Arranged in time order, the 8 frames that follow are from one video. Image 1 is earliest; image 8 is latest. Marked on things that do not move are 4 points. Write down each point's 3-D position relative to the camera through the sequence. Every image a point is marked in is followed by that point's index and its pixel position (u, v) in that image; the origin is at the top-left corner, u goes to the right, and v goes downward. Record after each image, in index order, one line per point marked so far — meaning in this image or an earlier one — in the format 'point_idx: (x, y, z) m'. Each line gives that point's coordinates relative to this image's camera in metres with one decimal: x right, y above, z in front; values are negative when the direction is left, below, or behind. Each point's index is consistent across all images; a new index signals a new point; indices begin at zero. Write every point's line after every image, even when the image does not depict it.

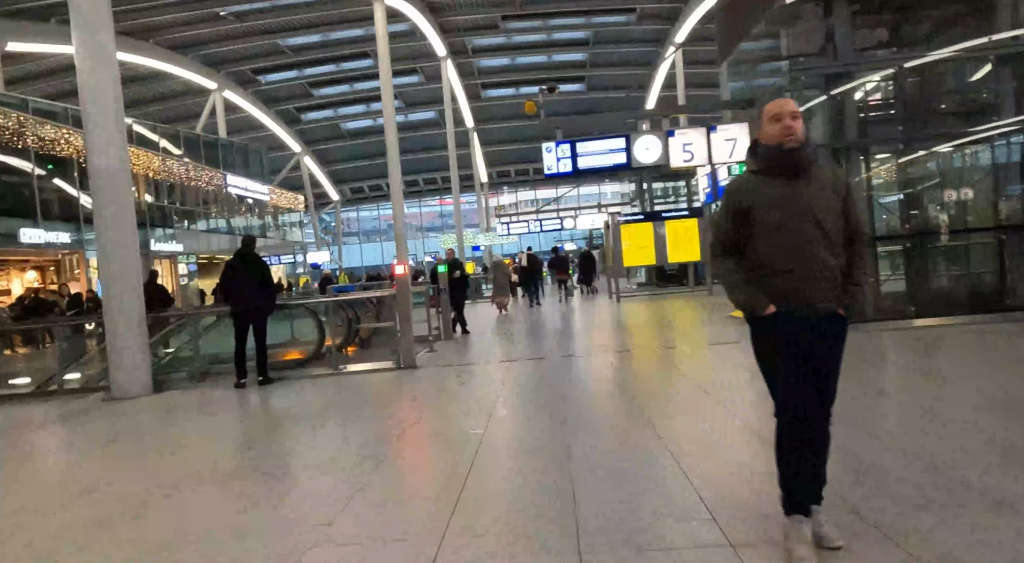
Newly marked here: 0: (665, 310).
0: (+3.9, -0.7, +17.0) m
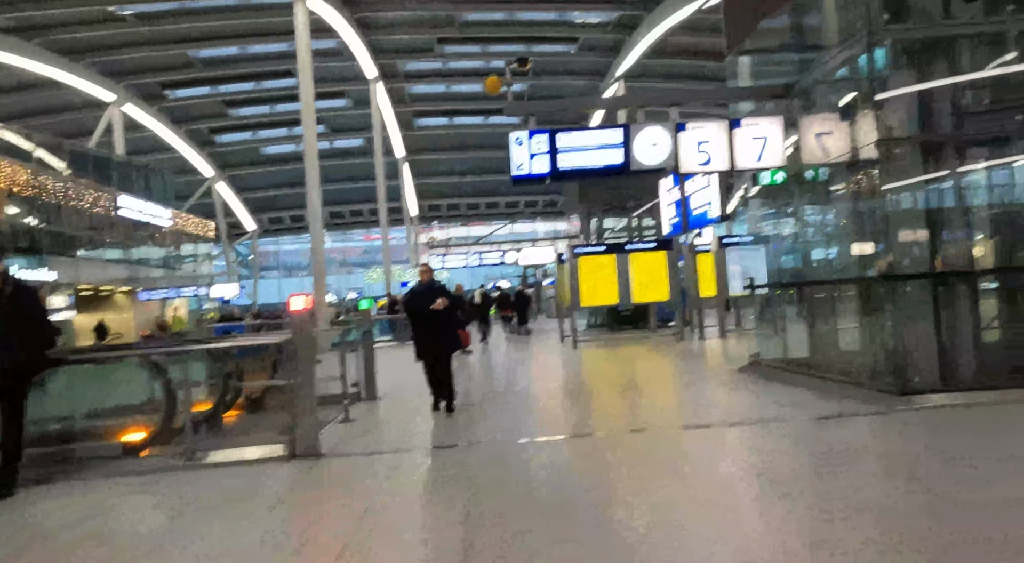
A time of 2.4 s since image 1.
0: (+2.6, -1.6, +14.5) m
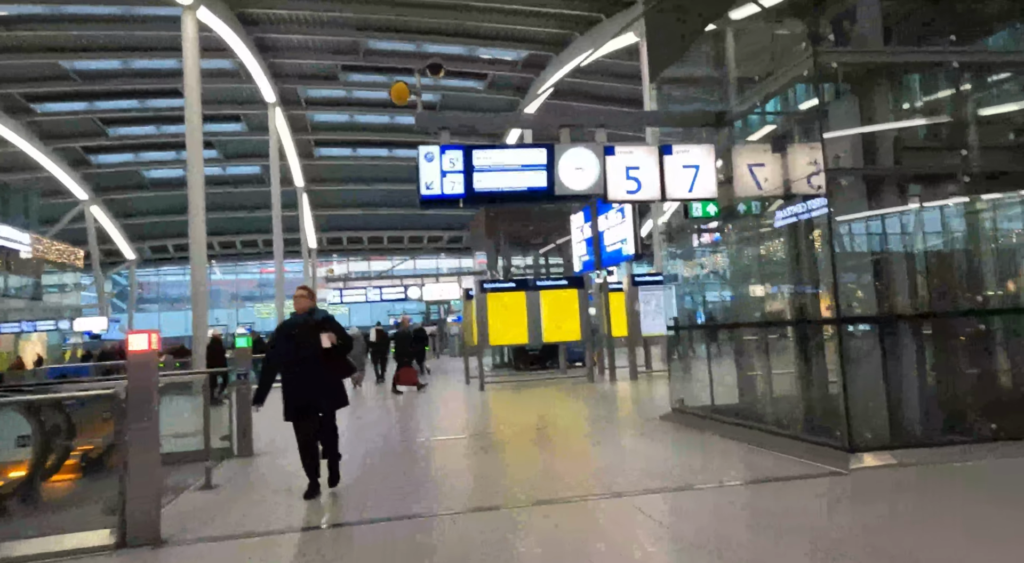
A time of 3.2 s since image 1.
0: (+0.5, -2.4, +13.7) m
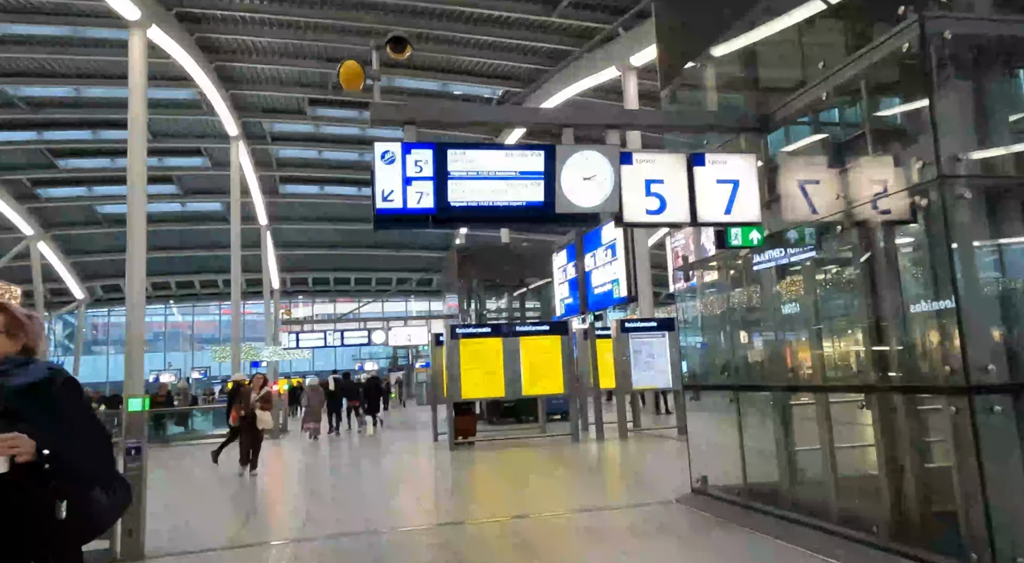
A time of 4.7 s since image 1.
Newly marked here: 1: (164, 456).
0: (+0.1, -3.3, +12.0) m
1: (-8.5, -4.3, +16.0) m
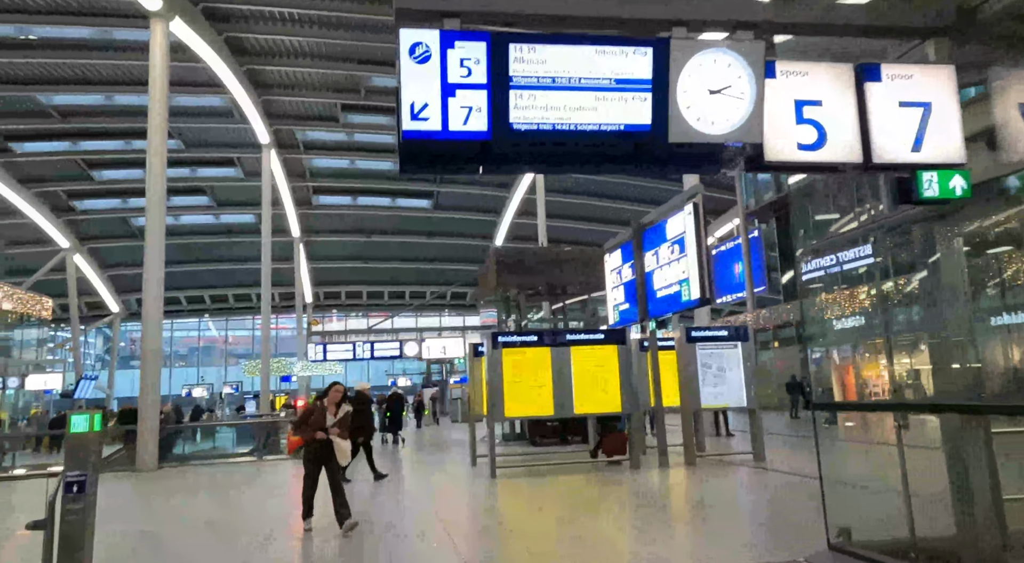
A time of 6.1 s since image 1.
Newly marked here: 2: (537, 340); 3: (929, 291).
0: (+0.9, -3.3, +10.3) m
1: (-7.5, -4.4, +14.7) m
2: (+0.4, -1.0, +11.2) m
3: (+2.9, 0.0, +4.3) m
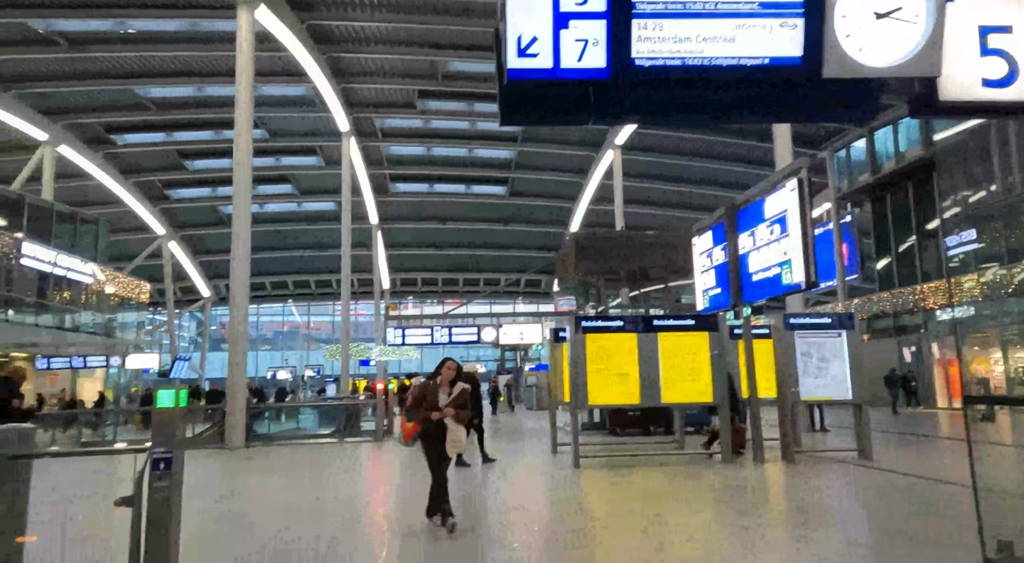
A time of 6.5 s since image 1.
0: (+2.1, -3.0, +9.8) m
1: (-5.7, -4.0, +15.1) m
2: (+1.8, -0.7, +10.6) m
3: (+3.5, +0.1, +3.6) m
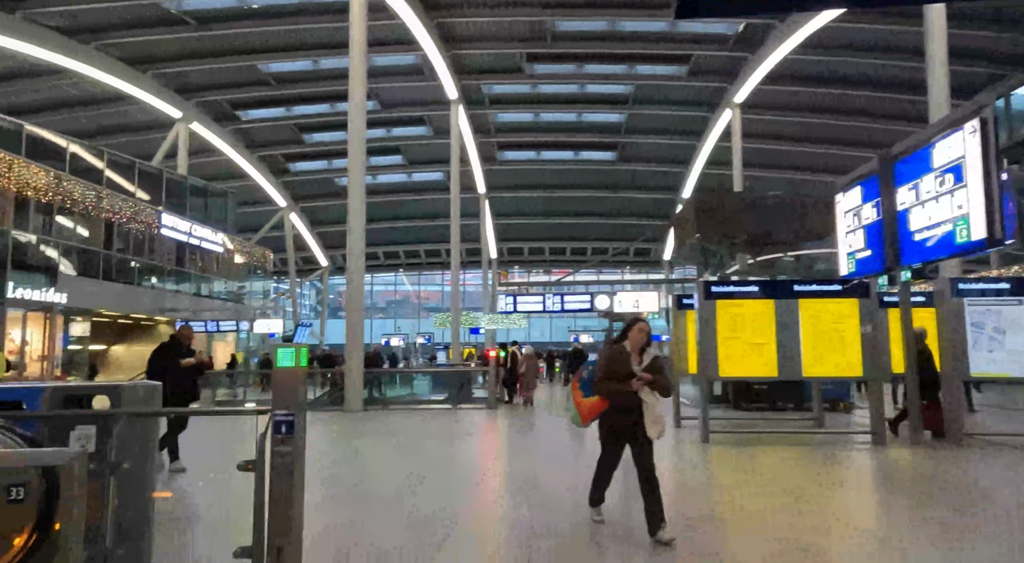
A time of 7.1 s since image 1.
0: (+3.8, -2.5, +8.9) m
1: (-3.1, -3.2, +15.4) m
2: (+3.6, -0.2, +9.7) m
3: (+4.1, +0.4, +2.4) m
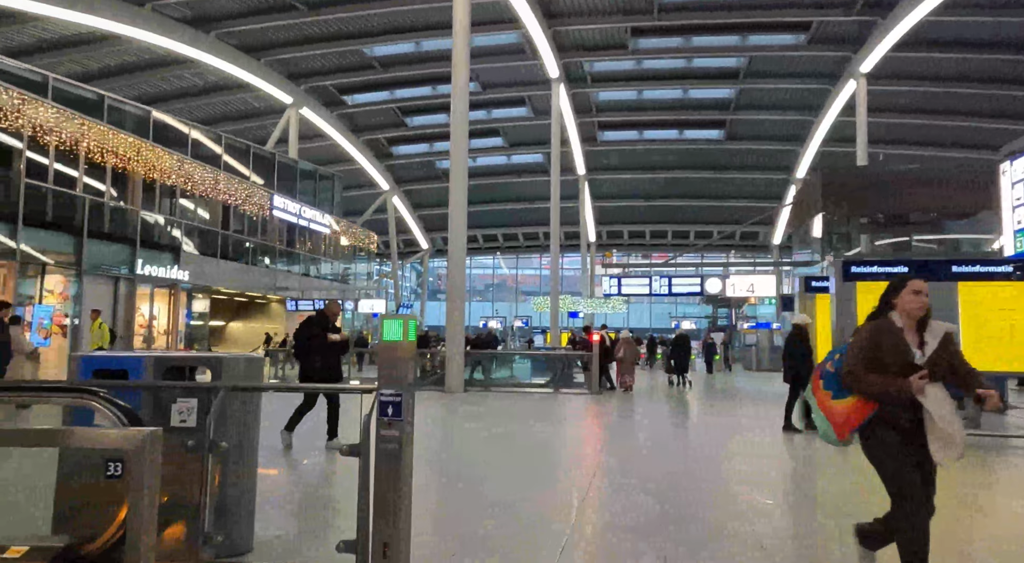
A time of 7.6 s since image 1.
0: (+5.2, -2.3, +7.8) m
1: (-0.7, -2.8, +15.3) m
2: (+5.1, +0.1, +8.5) m
3: (+4.6, +0.5, +1.2) m
